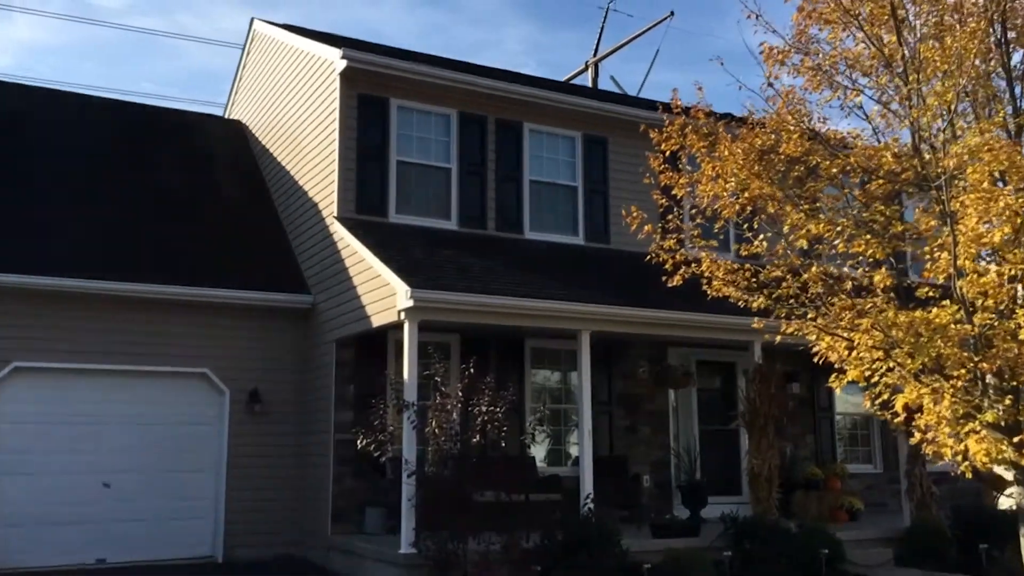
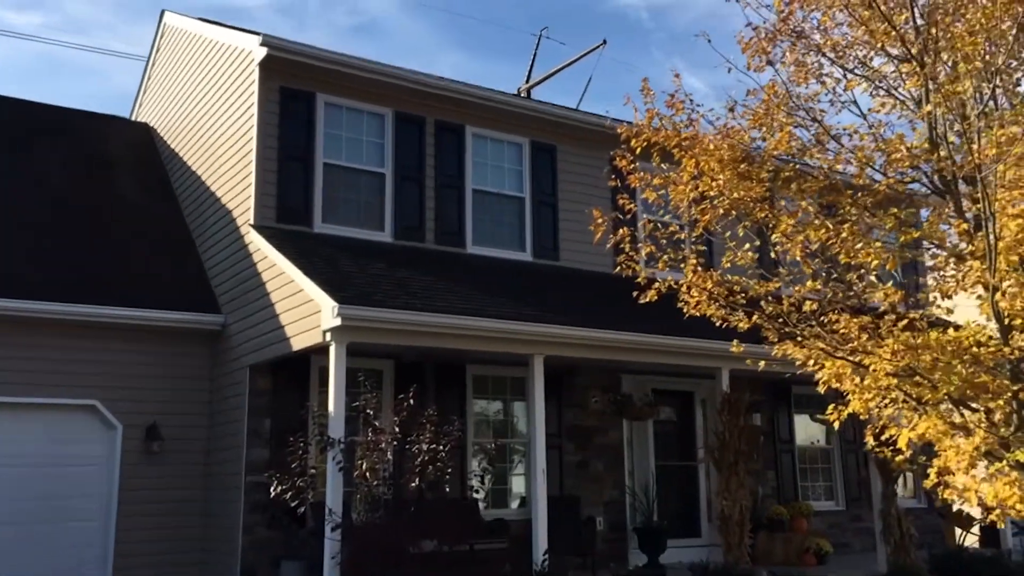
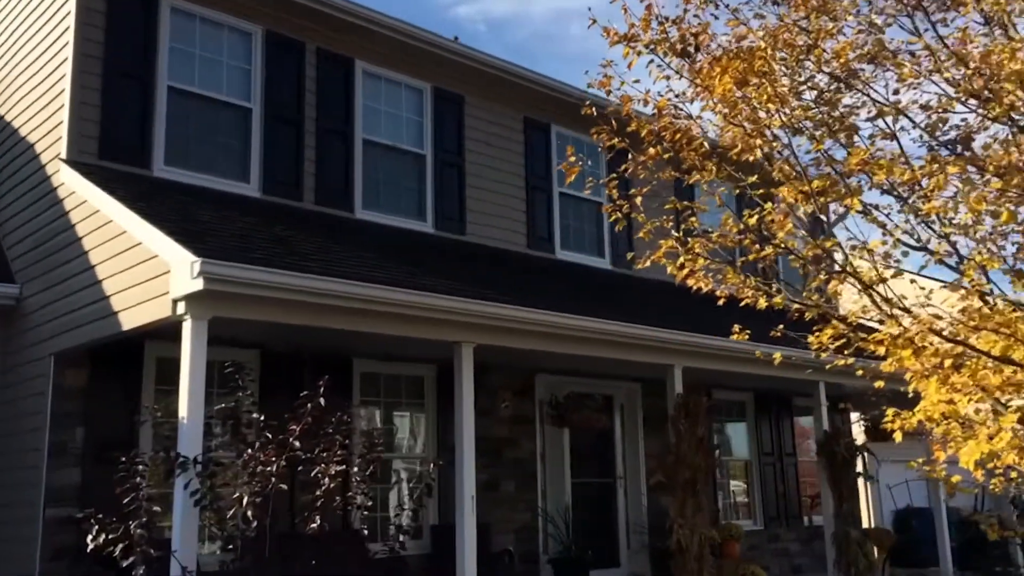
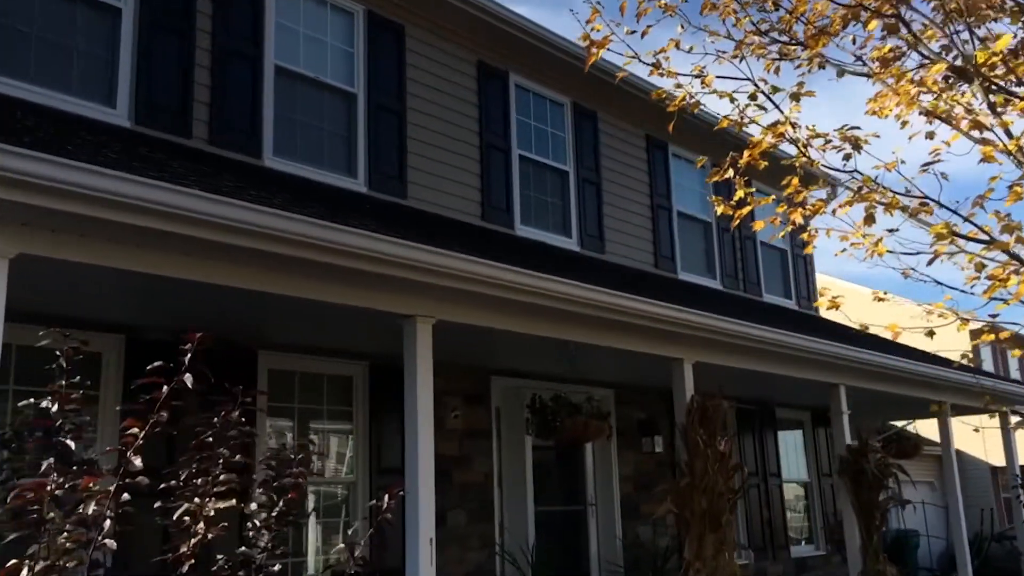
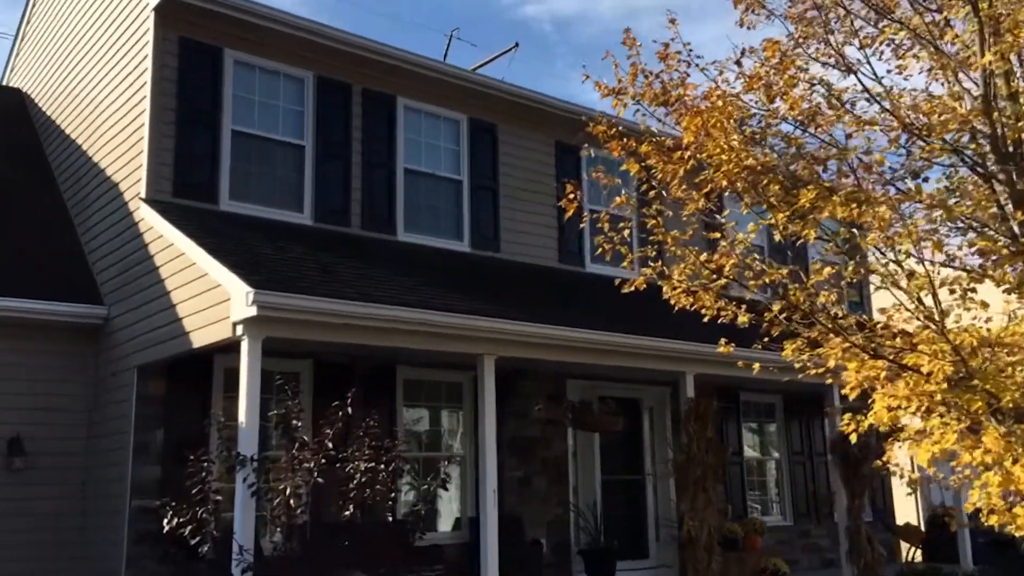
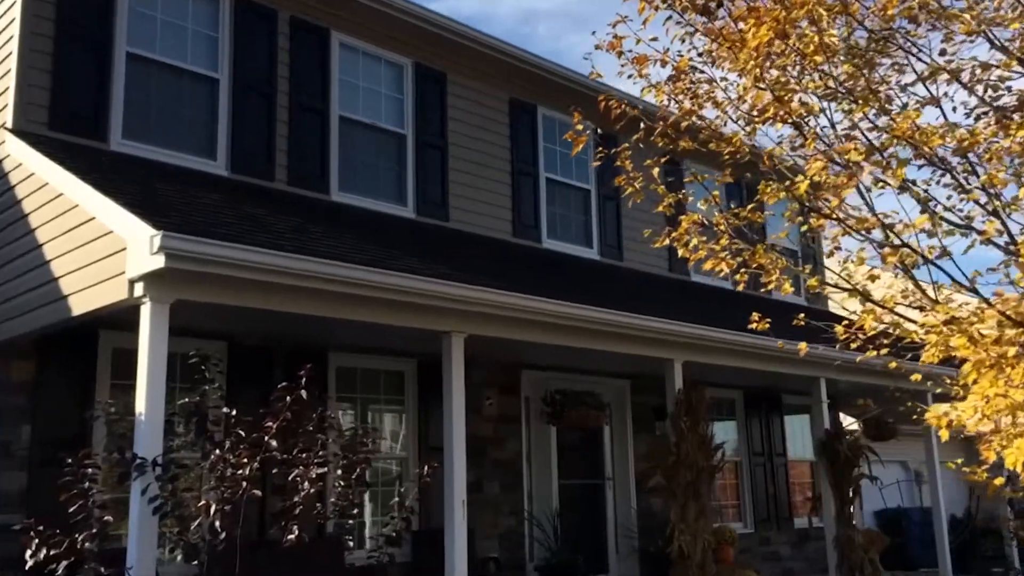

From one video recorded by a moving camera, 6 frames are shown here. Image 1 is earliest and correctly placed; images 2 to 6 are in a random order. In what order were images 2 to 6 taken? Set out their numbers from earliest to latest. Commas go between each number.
2, 5, 3, 6, 4
